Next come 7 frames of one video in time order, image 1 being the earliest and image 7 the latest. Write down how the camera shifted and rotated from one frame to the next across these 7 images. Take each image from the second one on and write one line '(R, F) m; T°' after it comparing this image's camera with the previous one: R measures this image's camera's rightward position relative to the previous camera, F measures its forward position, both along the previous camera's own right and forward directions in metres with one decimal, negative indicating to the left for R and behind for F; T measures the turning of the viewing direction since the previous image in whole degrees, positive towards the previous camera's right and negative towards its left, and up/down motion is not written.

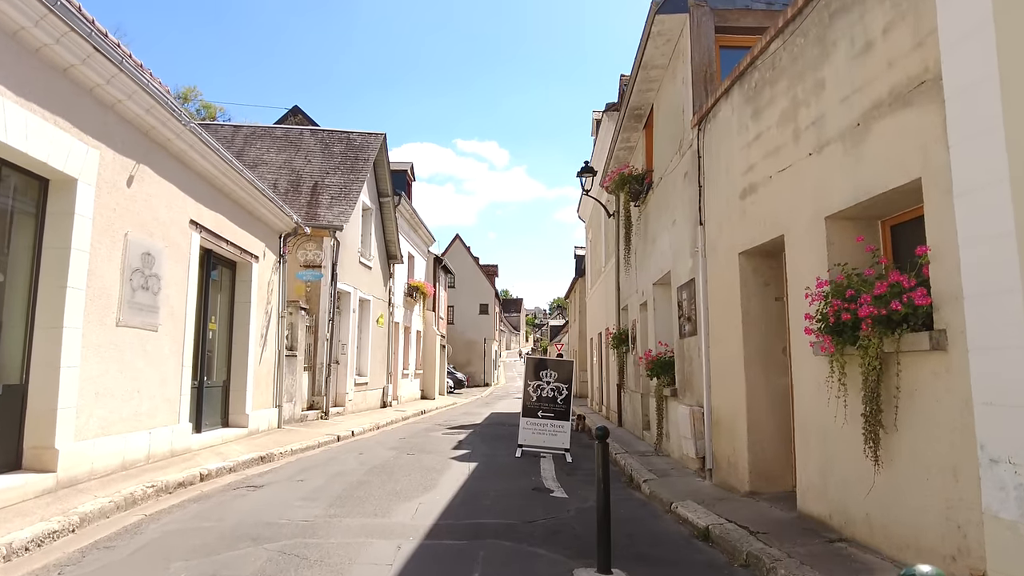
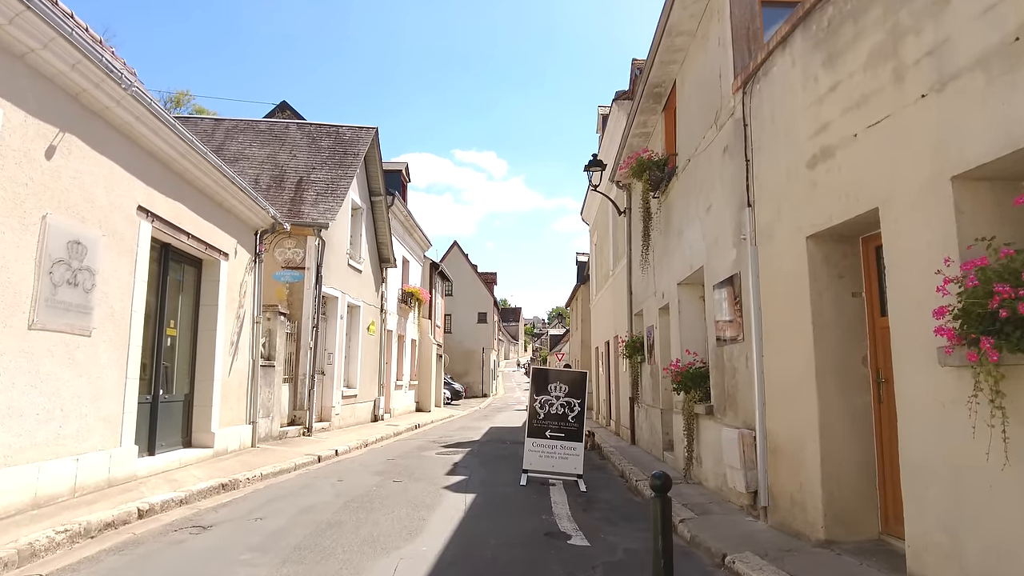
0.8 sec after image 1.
(-0.1, +1.3) m; 0°
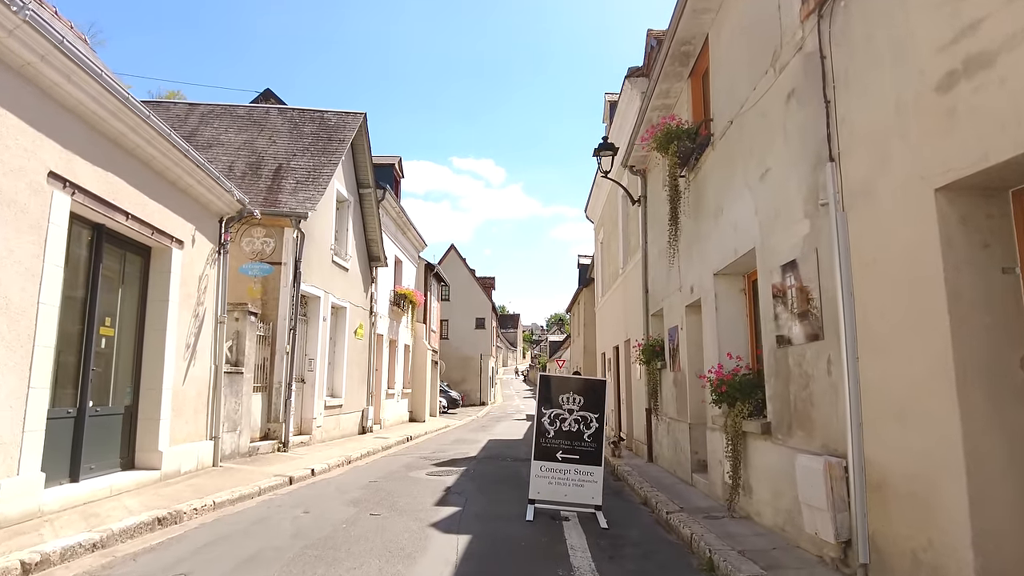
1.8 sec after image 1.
(-0.1, +1.5) m; 0°
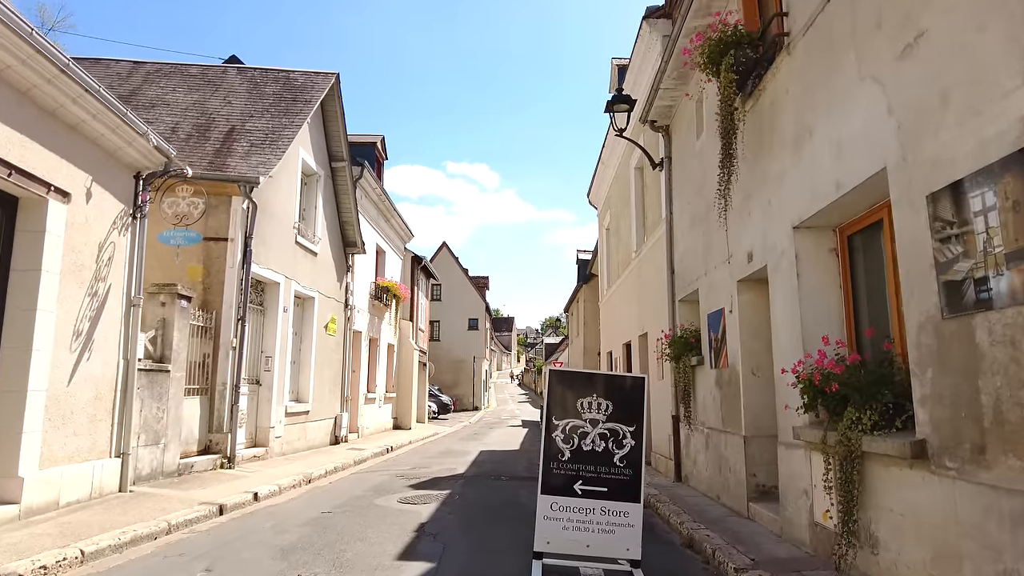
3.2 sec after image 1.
(0.0, +2.2) m; 0°
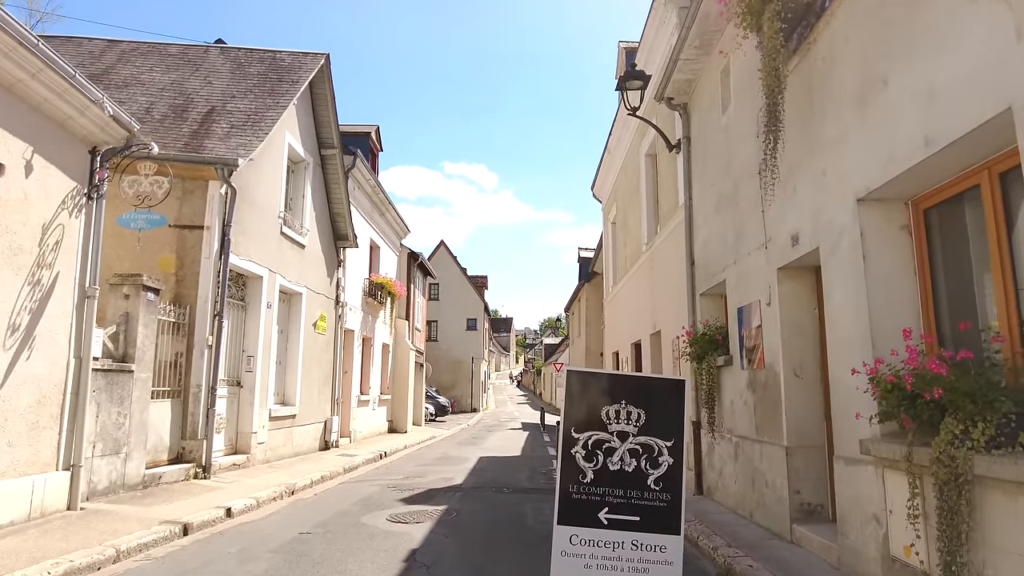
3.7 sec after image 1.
(-0.1, +0.9) m; 0°
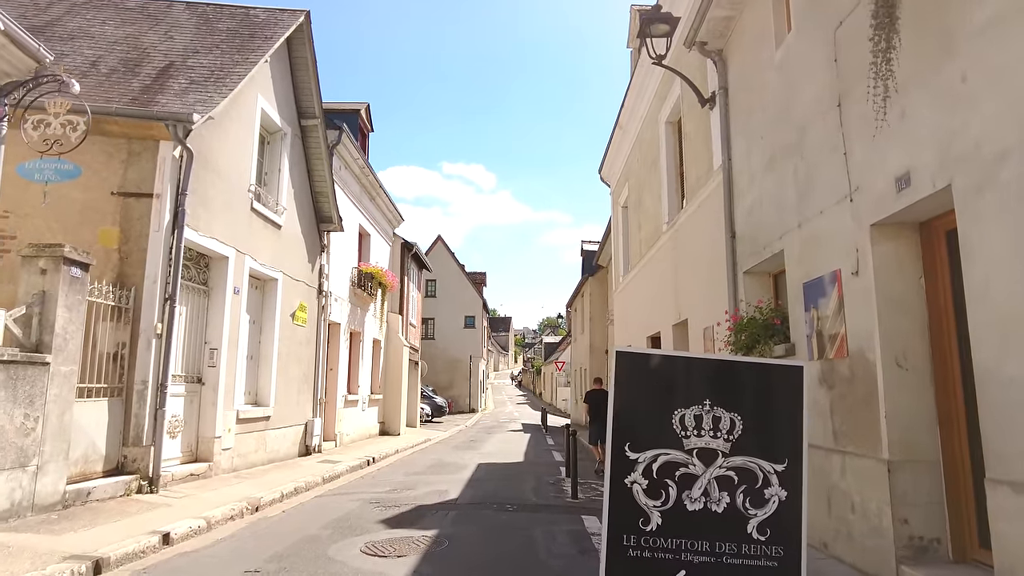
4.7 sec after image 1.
(-0.1, +1.5) m; 0°
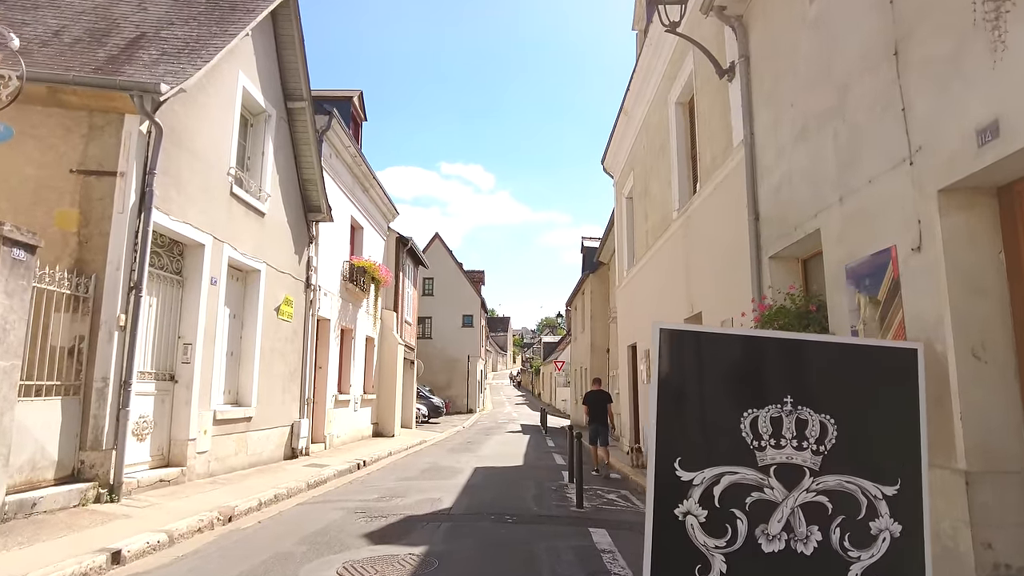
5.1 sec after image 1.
(0.0, +0.7) m; 0°
